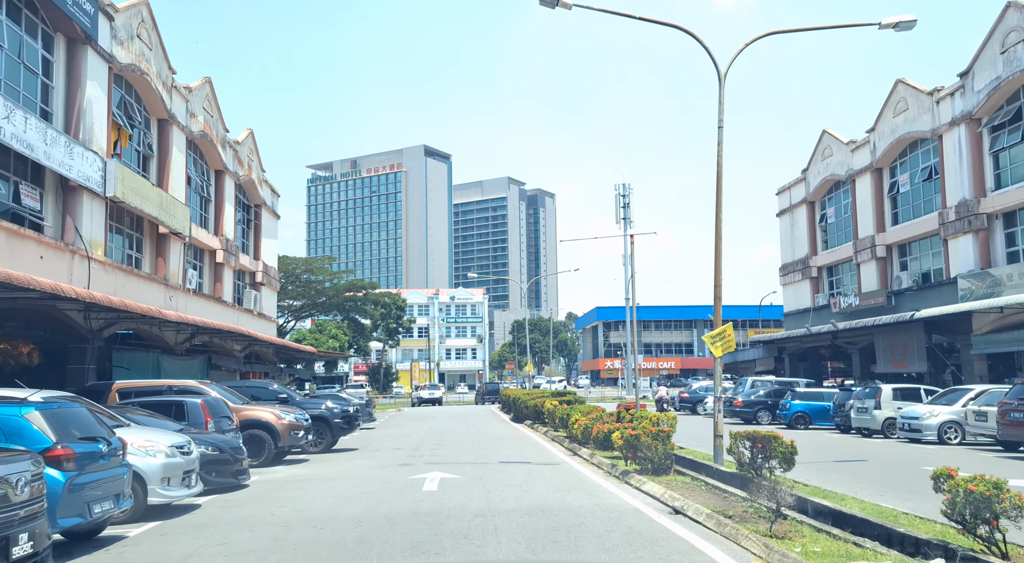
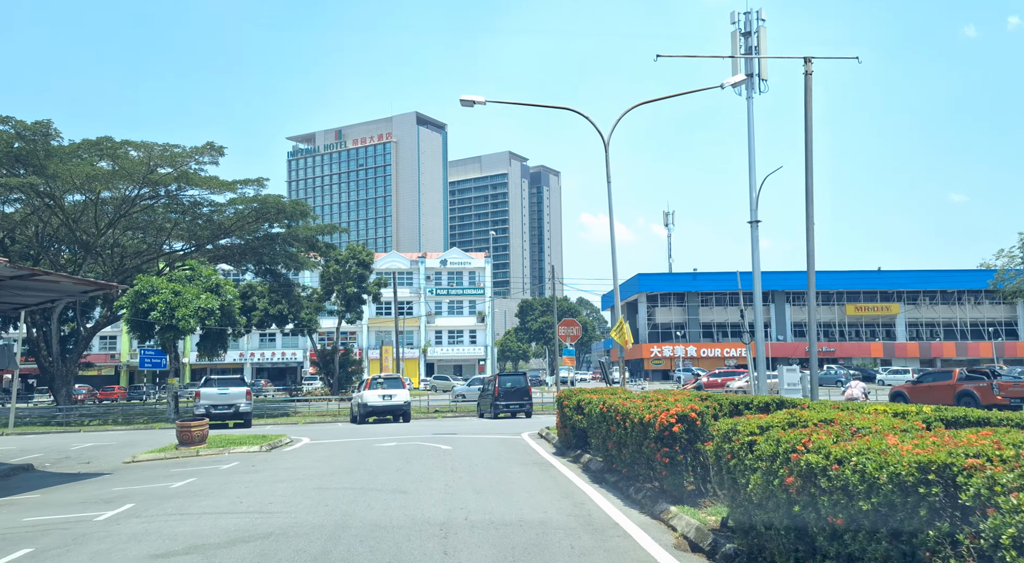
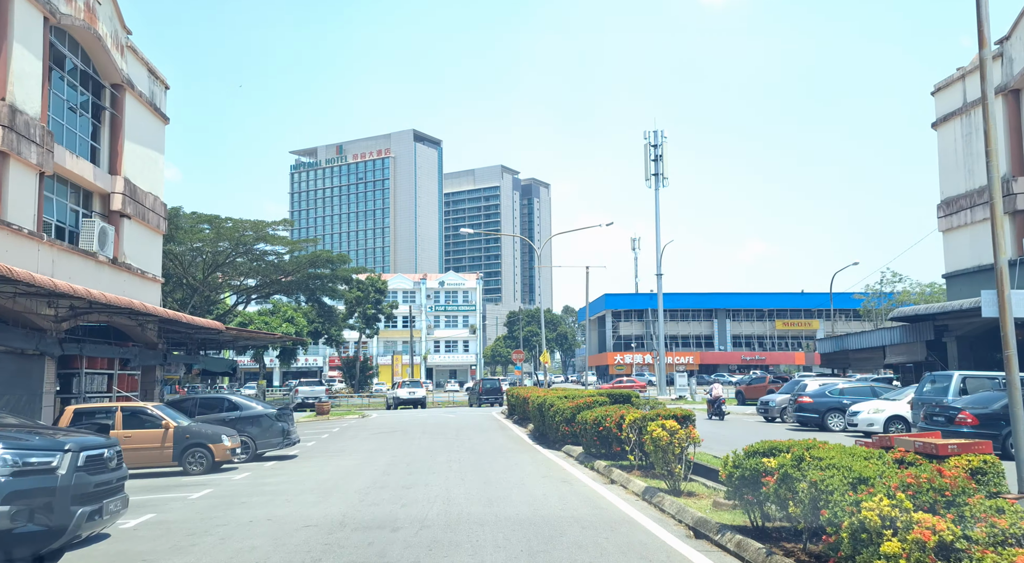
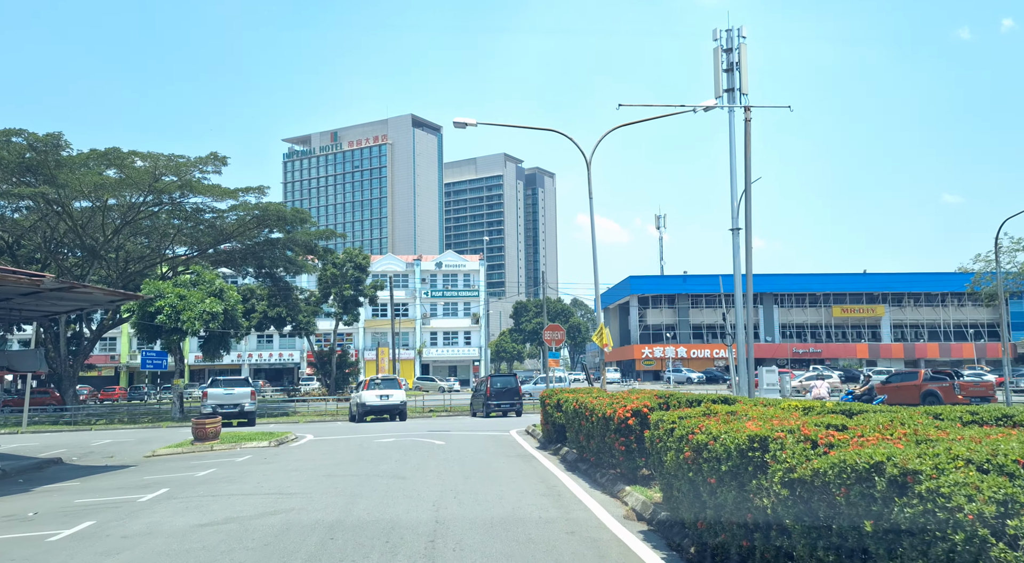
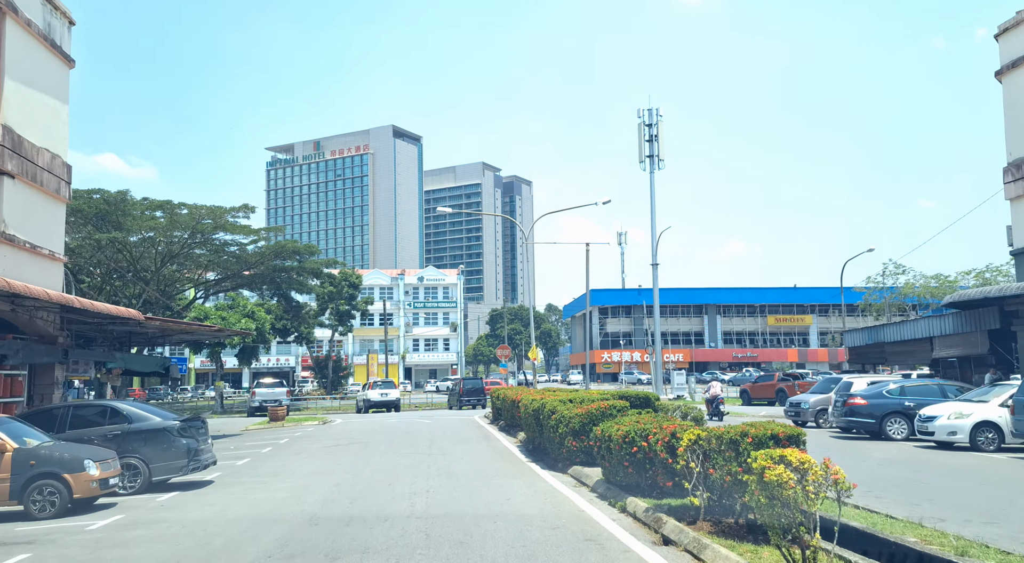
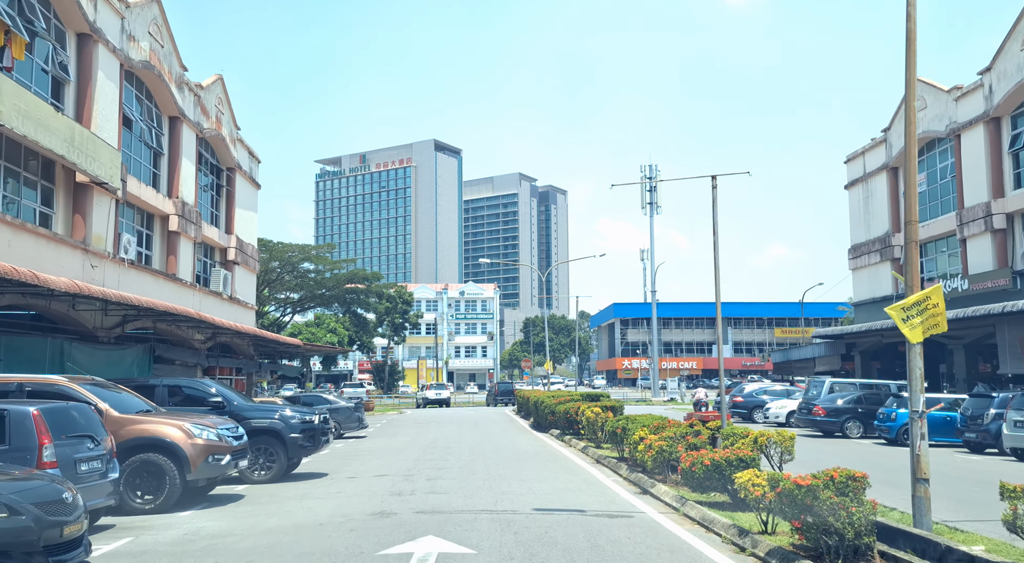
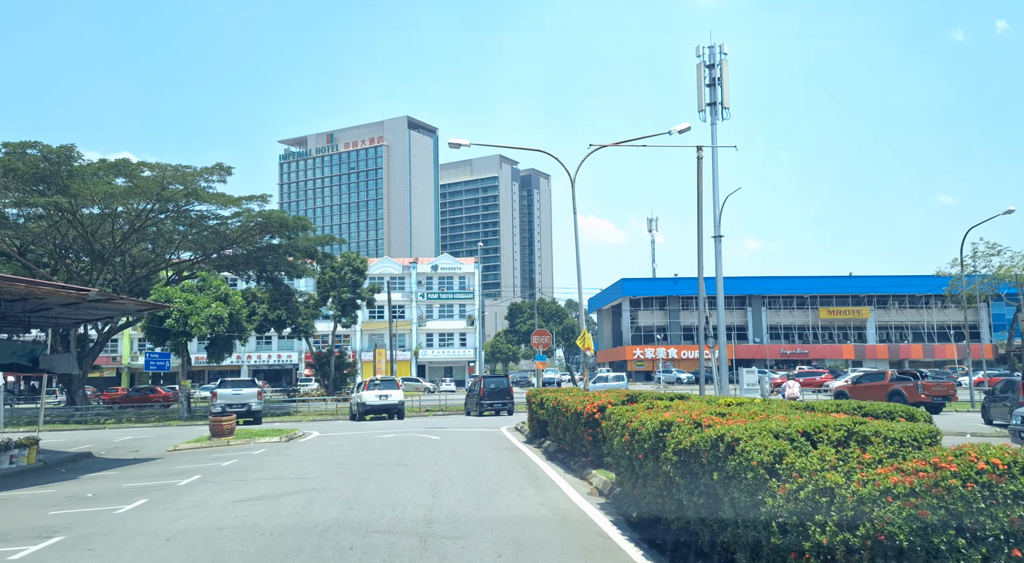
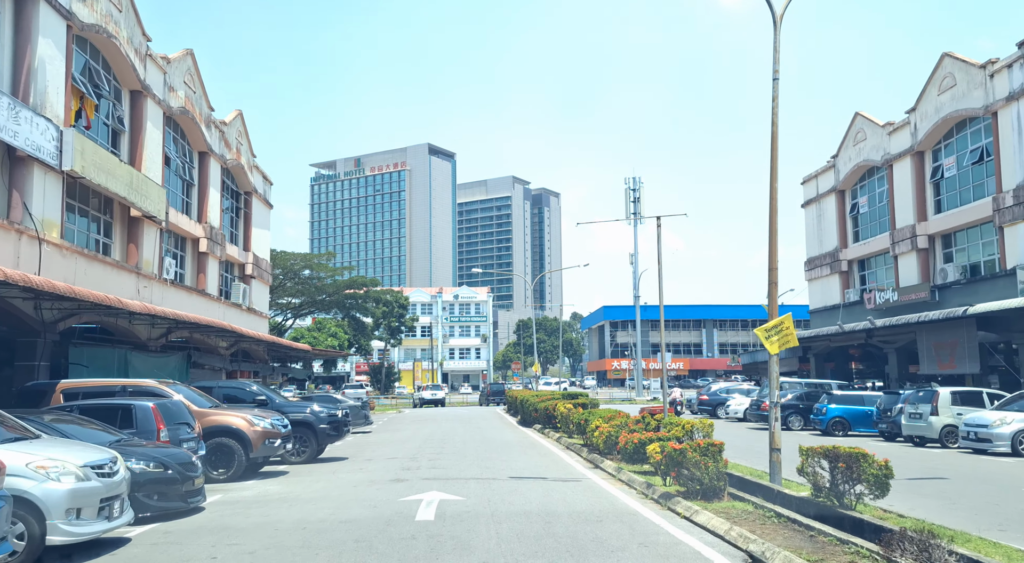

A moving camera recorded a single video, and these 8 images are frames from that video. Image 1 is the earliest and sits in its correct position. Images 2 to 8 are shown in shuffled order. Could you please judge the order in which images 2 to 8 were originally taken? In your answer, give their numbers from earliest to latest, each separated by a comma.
8, 6, 3, 5, 7, 4, 2
